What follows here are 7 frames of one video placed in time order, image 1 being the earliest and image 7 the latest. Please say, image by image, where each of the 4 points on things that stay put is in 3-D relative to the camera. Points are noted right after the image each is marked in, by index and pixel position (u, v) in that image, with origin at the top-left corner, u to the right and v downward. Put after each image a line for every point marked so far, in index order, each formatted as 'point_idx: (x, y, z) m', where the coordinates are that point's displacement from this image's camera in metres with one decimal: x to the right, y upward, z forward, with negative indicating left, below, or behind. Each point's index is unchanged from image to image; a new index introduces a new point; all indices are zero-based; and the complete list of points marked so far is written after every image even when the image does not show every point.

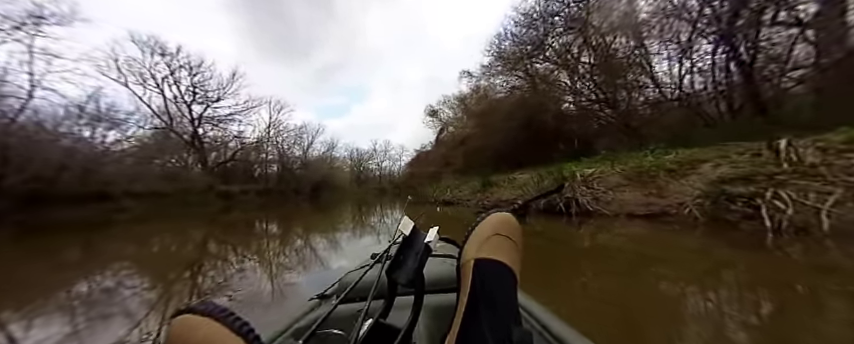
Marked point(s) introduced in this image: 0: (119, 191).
0: (-19.9, -1.3, +15.0) m
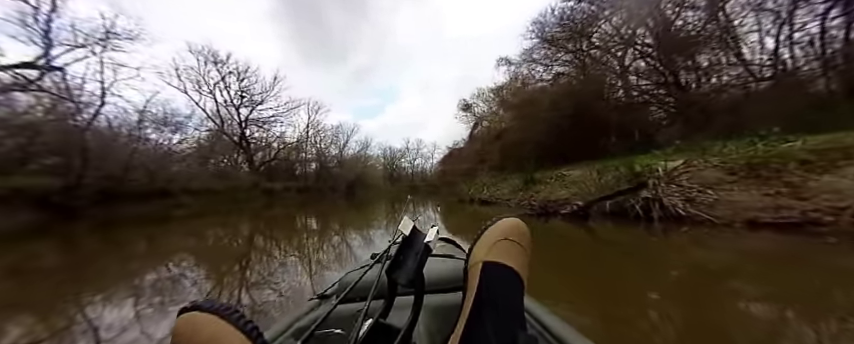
0: (-17.7, -1.2, +17.0) m
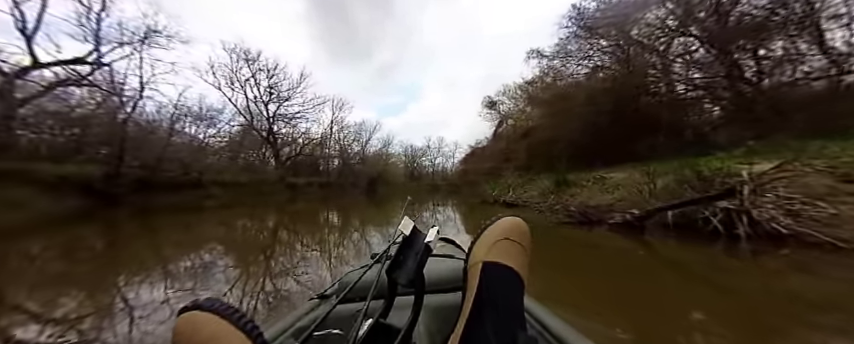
0: (-16.3, -0.7, +18.0) m
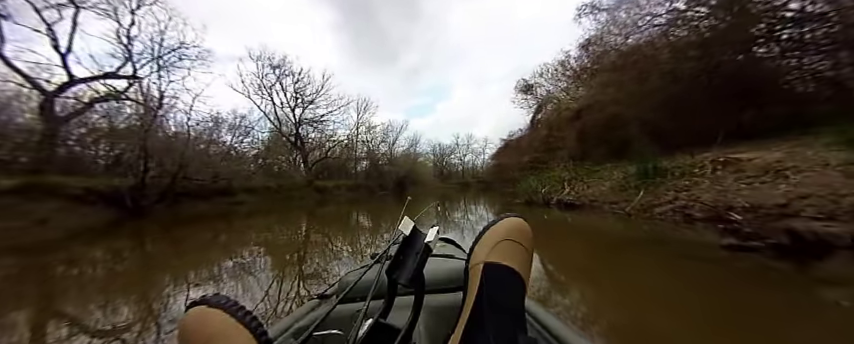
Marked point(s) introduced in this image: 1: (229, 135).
0: (-14.0, -1.2, +18.8) m
1: (-17.0, +3.2, +19.7) m
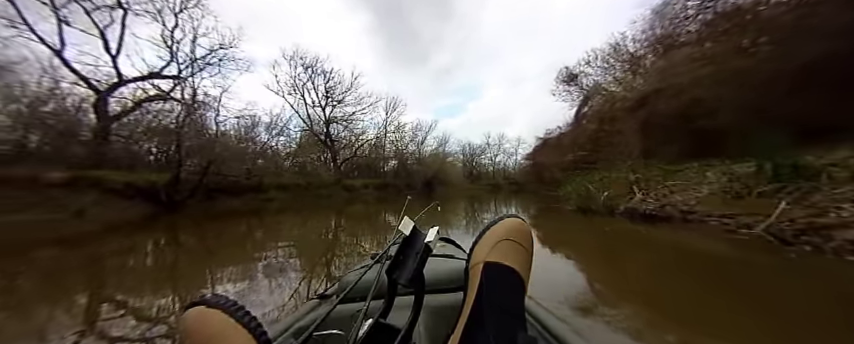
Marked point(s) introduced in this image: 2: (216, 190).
0: (-11.8, -1.0, +19.5) m
1: (-14.6, +3.4, +20.8) m
2: (-14.2, -1.2, +16.1) m
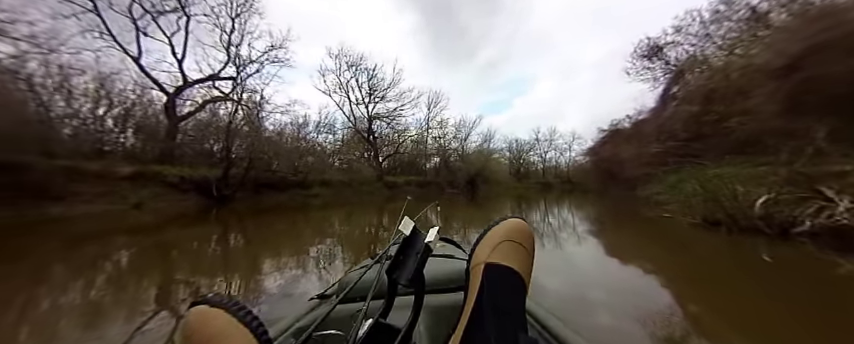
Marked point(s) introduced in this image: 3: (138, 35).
0: (-8.3, -0.8, +20.4) m
1: (-10.8, +3.7, +22.0) m
2: (-11.2, -1.0, +17.4) m
3: (-10.5, +5.0, +8.7) m
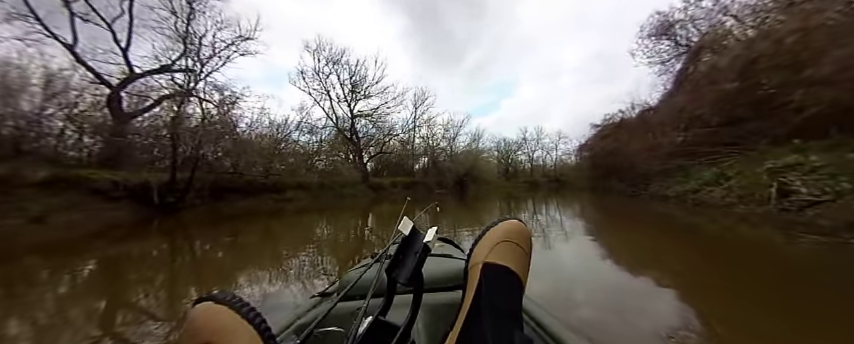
0: (-9.2, -1.0, +19.2) m
1: (-11.9, +3.4, +20.8) m
2: (-12.1, -1.2, +16.2) m
3: (-11.0, +4.8, +7.5) m
